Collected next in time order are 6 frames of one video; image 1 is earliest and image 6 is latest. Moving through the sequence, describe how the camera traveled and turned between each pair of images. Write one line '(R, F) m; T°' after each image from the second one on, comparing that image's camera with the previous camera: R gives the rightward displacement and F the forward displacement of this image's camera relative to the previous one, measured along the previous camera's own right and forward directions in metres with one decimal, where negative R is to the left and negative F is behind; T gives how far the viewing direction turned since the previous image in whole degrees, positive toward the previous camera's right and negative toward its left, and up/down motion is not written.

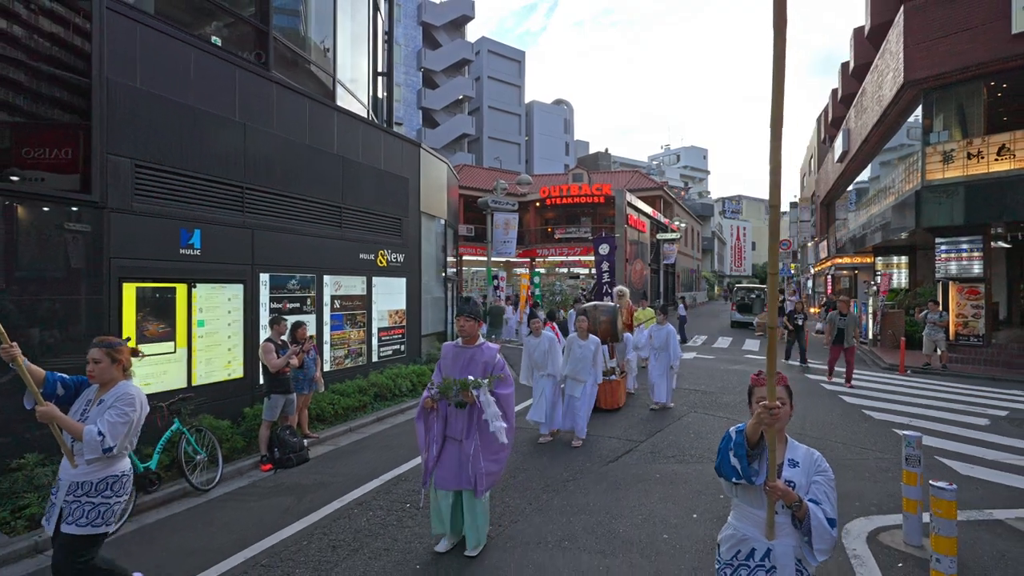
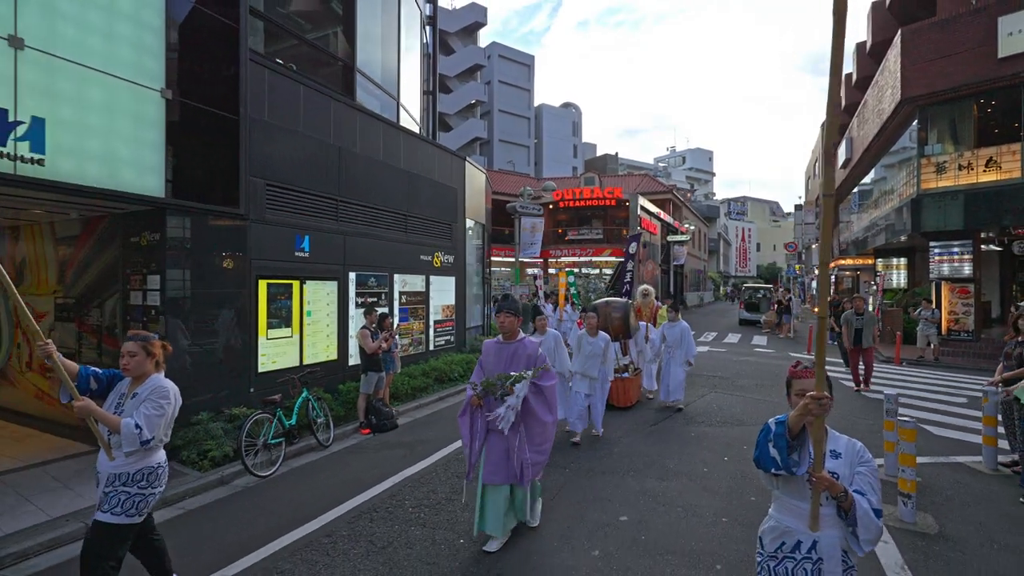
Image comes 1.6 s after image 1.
(-0.9, -1.5) m; 0°
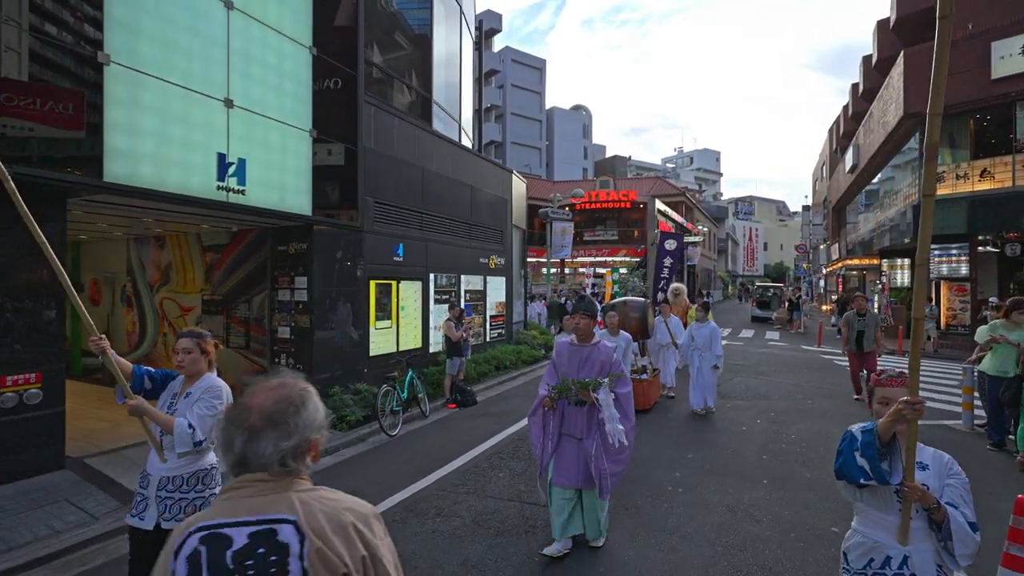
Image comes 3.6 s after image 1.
(-1.2, -1.7) m; 0°
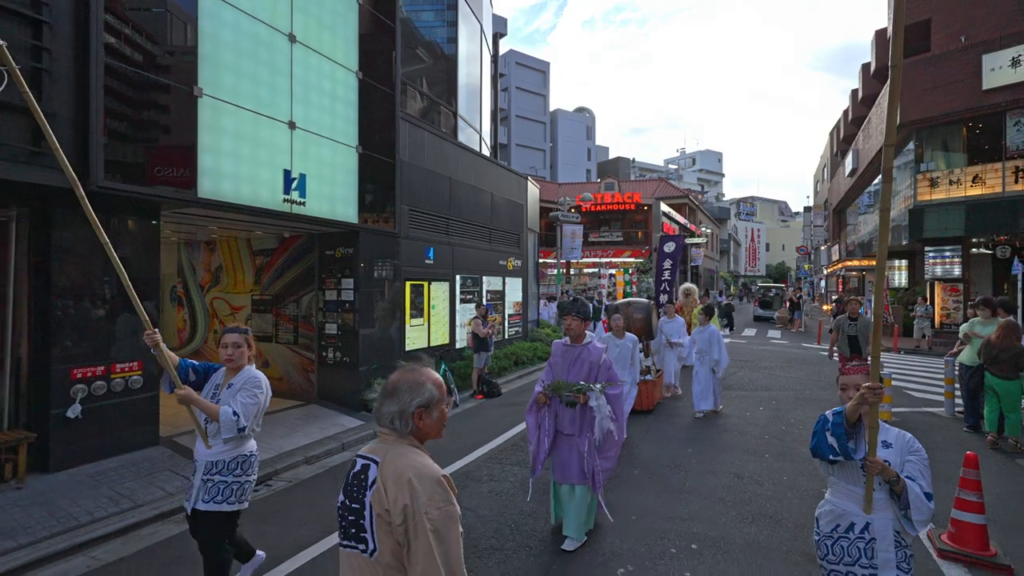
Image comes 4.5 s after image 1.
(-0.4, -0.9) m; 0°
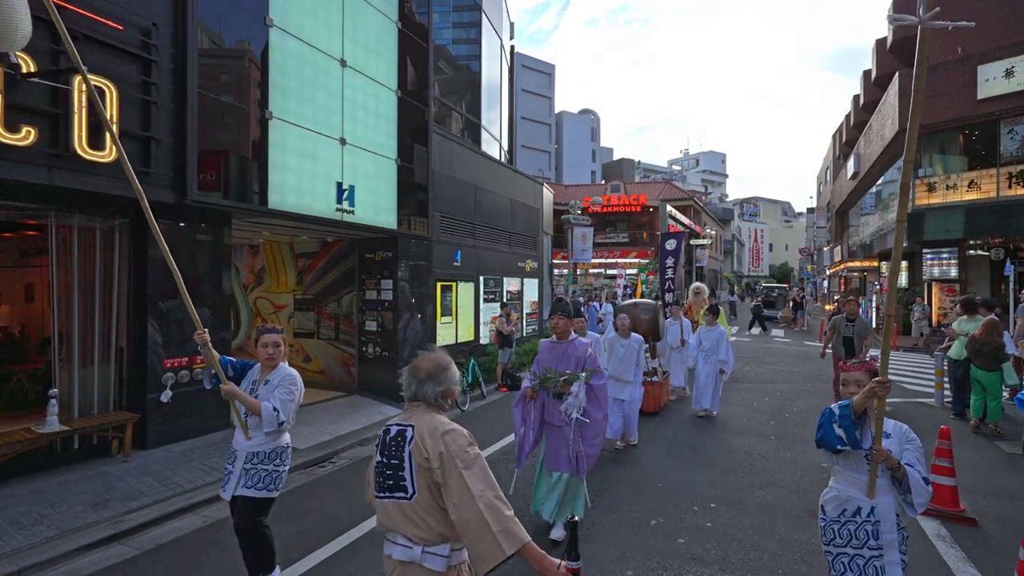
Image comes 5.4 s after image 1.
(-0.5, -0.9) m; 0°
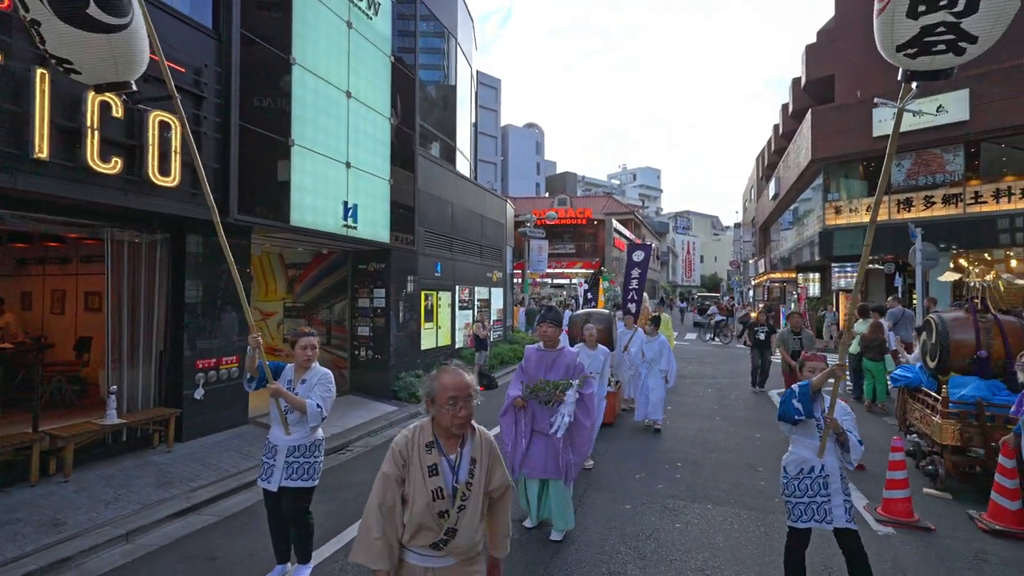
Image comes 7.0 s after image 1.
(-0.9, -1.3) m; +7°
